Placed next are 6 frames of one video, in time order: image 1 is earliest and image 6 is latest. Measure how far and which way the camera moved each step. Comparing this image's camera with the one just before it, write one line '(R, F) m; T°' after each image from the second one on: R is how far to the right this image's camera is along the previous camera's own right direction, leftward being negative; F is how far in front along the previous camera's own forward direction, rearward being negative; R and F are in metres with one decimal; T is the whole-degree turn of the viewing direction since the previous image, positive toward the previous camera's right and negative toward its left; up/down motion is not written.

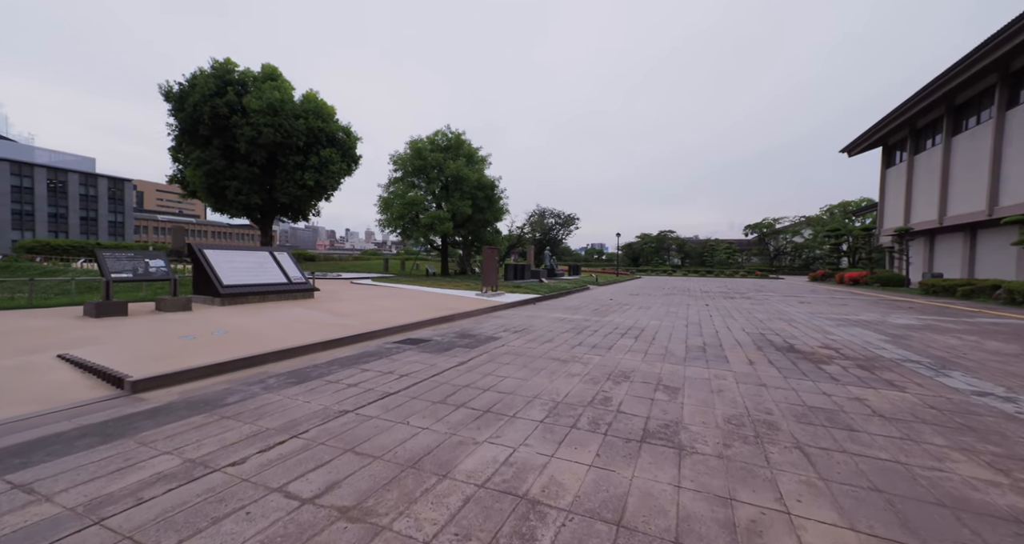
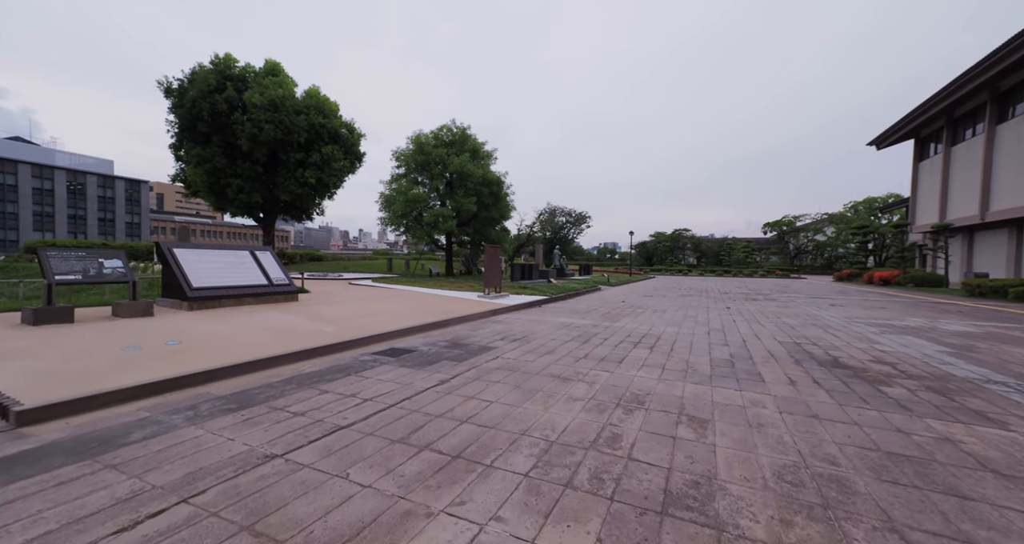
(+0.2, +0.9) m; -2°
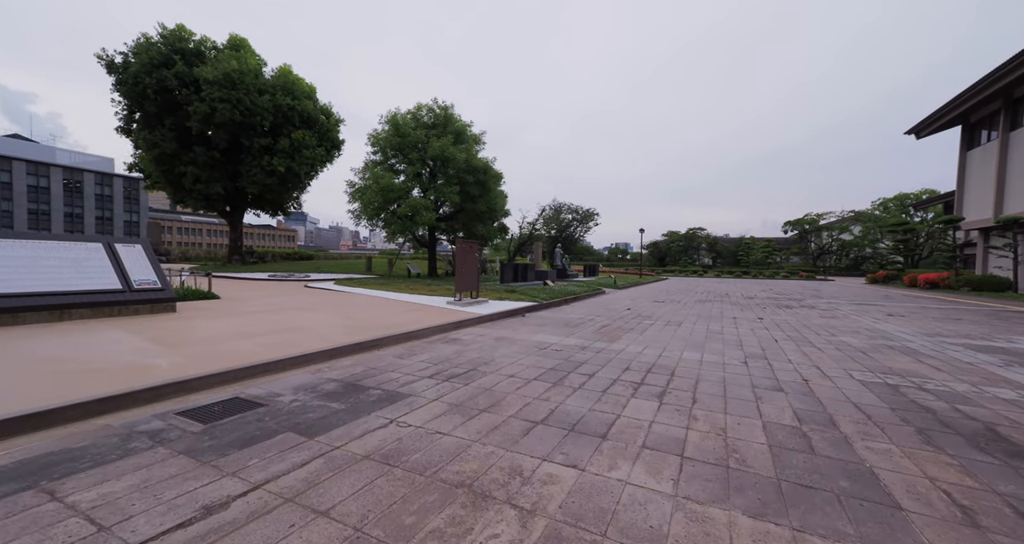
(+0.9, +2.5) m; -2°
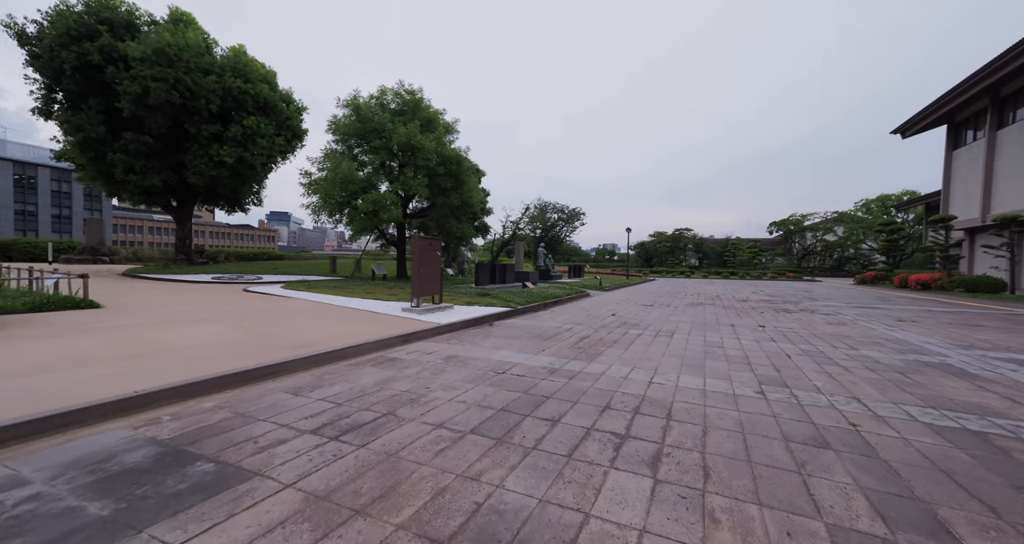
(+0.5, +1.5) m; +2°
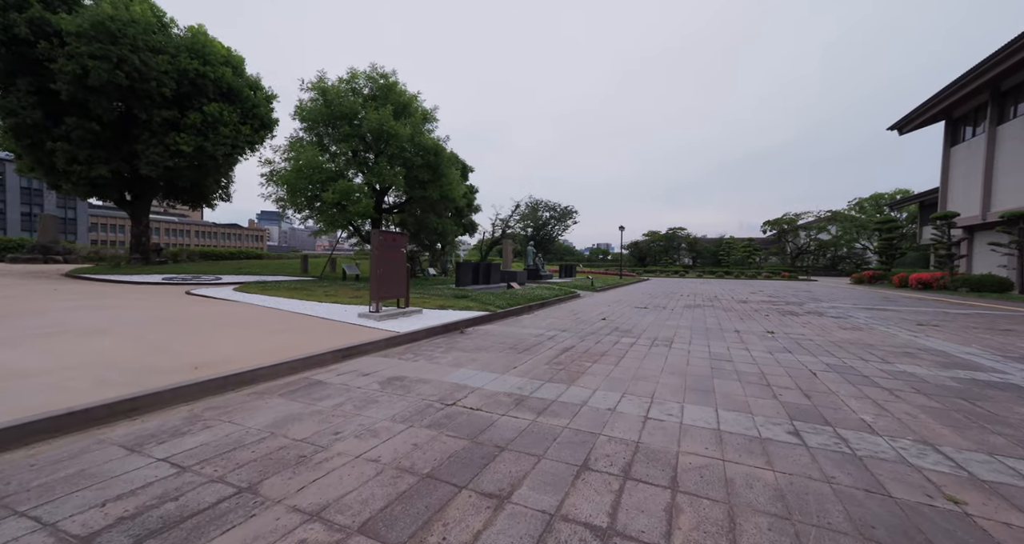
(+0.4, +1.2) m; +1°
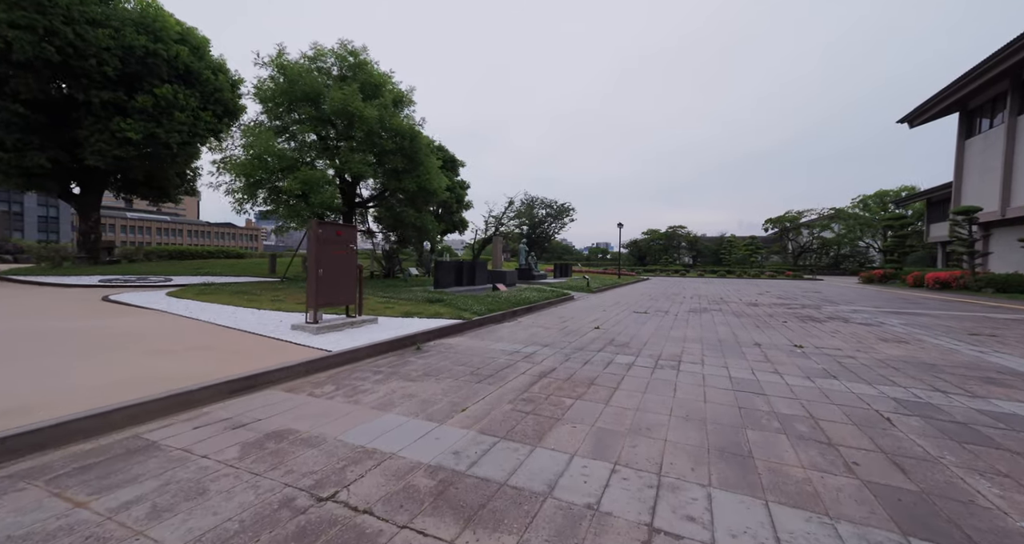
(+0.5, +1.6) m; 0°
